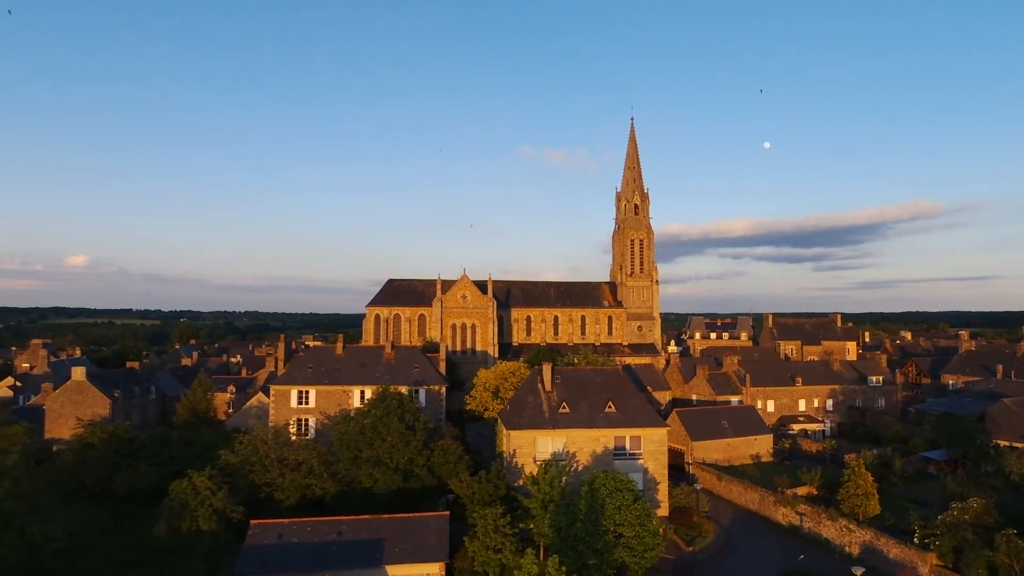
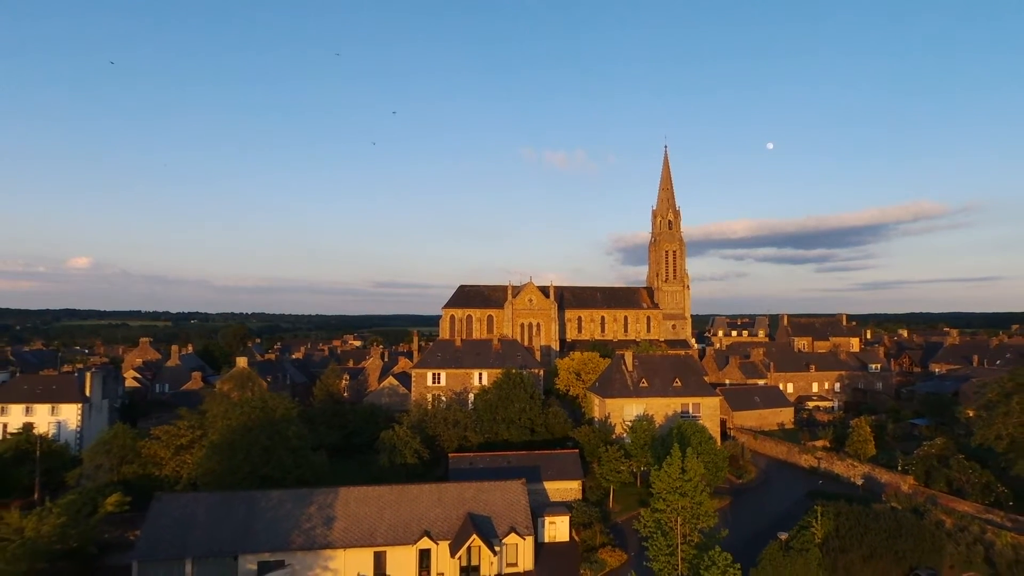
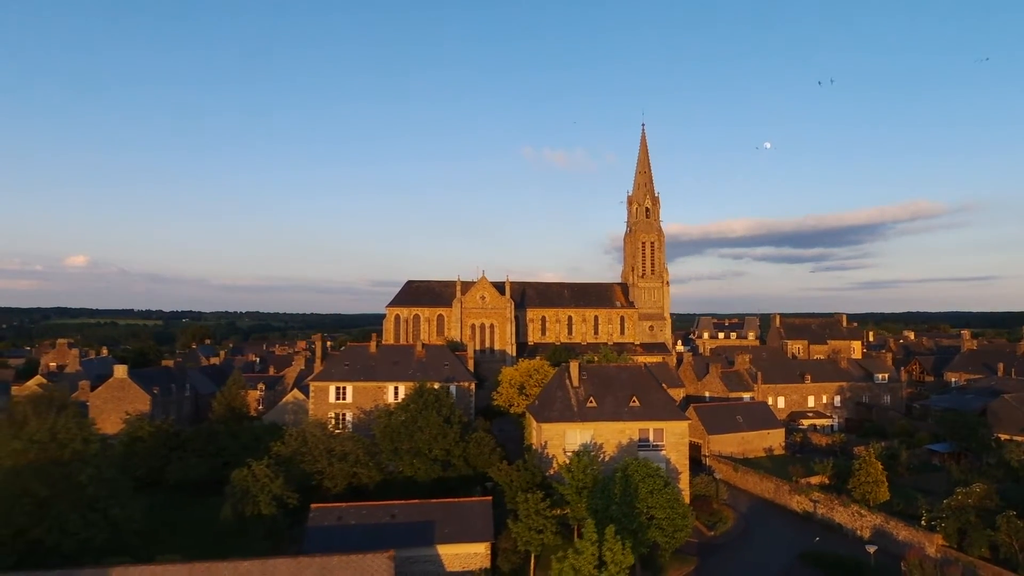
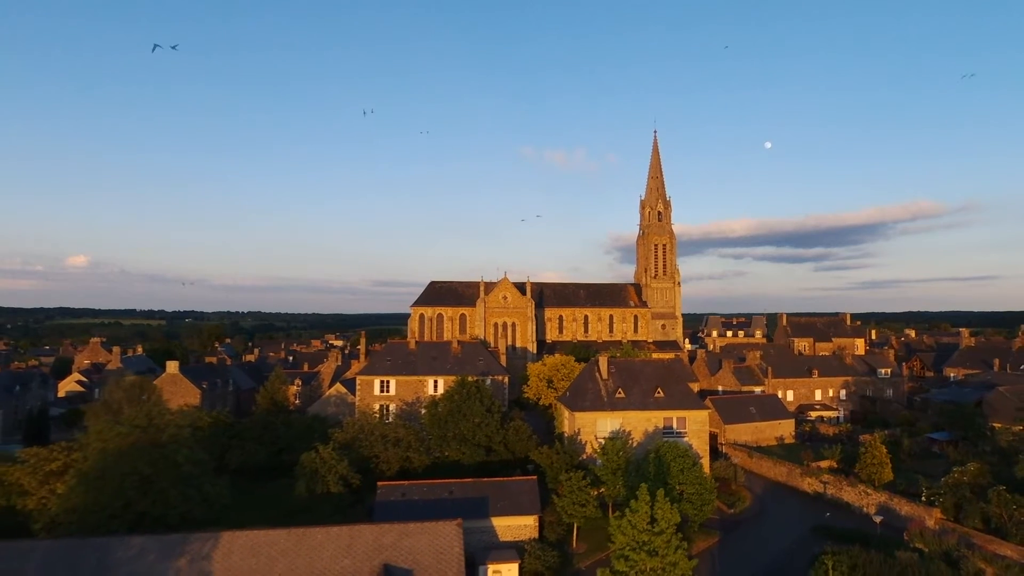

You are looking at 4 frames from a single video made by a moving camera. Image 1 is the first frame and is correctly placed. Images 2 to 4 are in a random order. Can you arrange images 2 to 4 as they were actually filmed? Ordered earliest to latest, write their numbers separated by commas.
3, 4, 2
